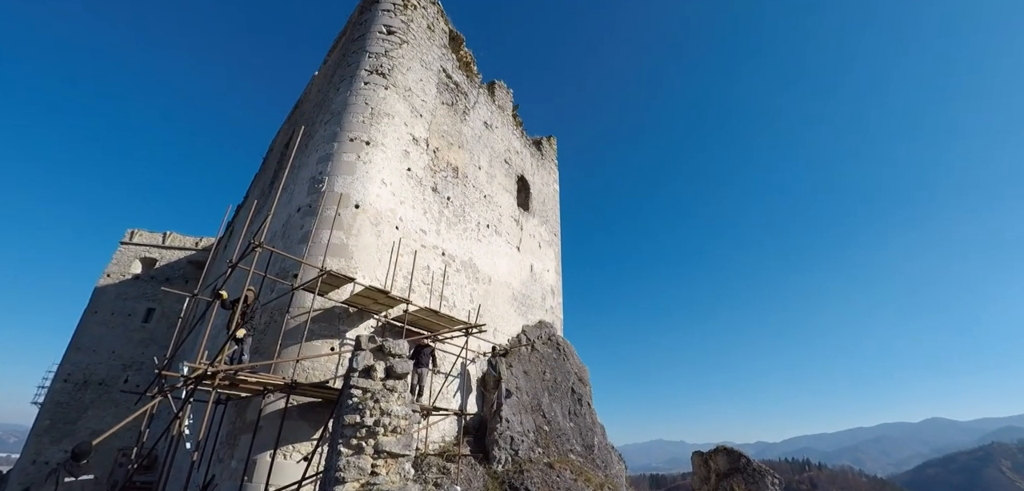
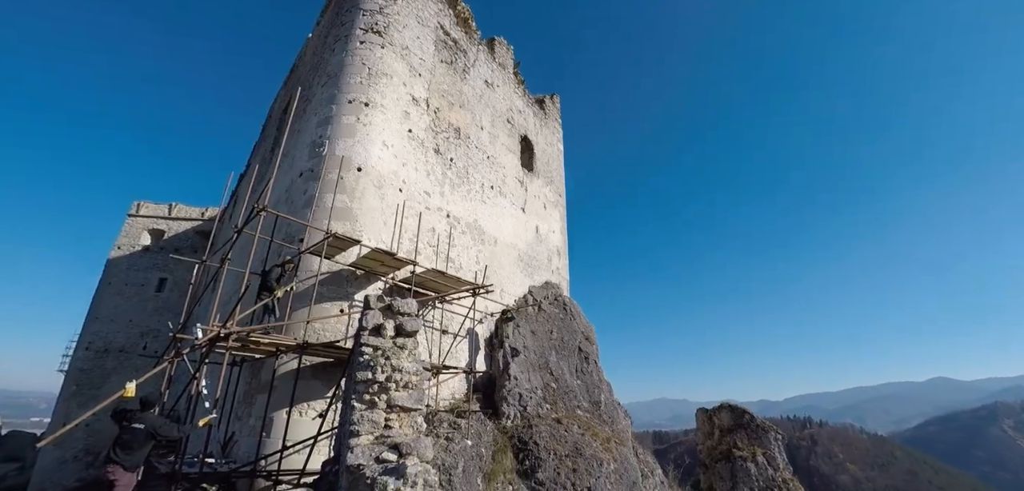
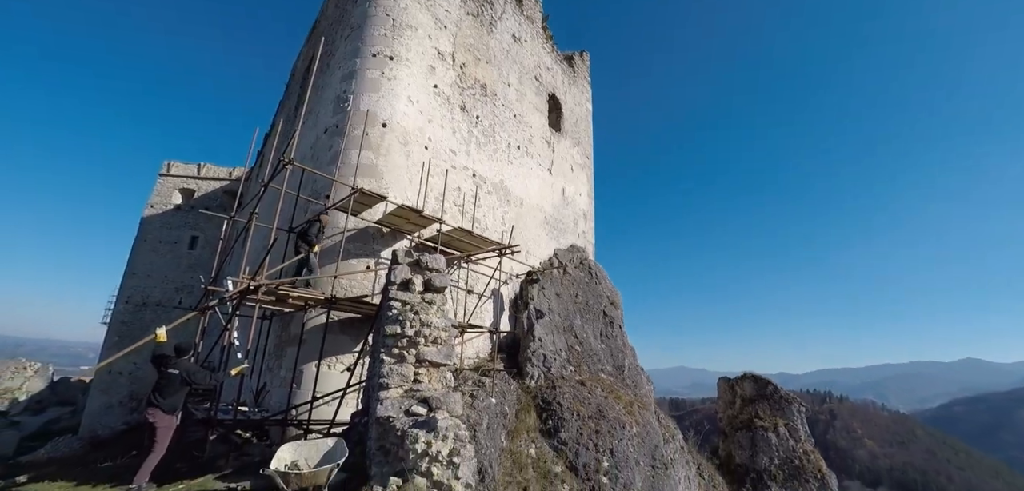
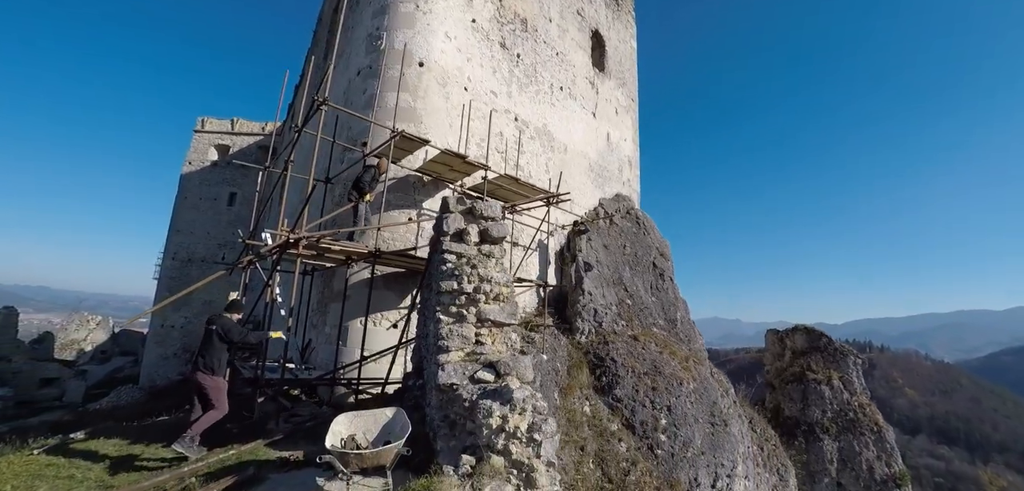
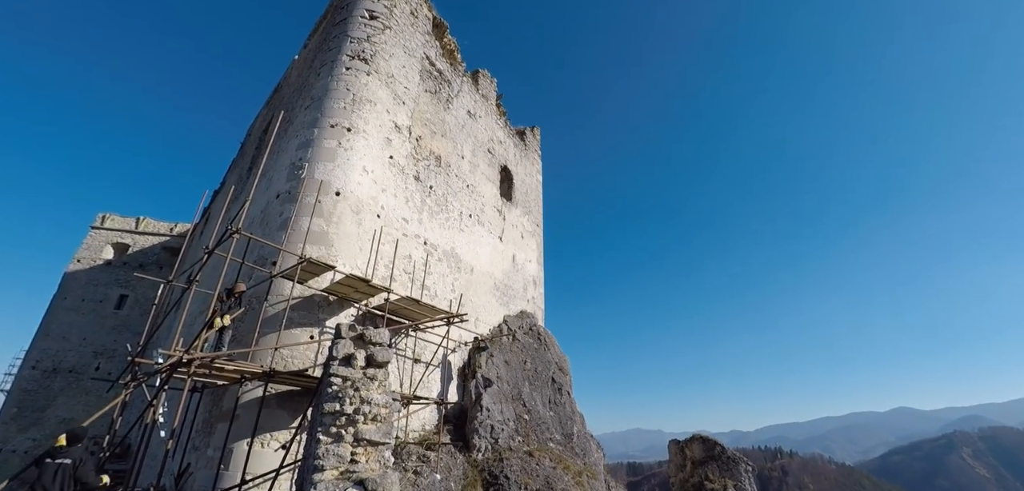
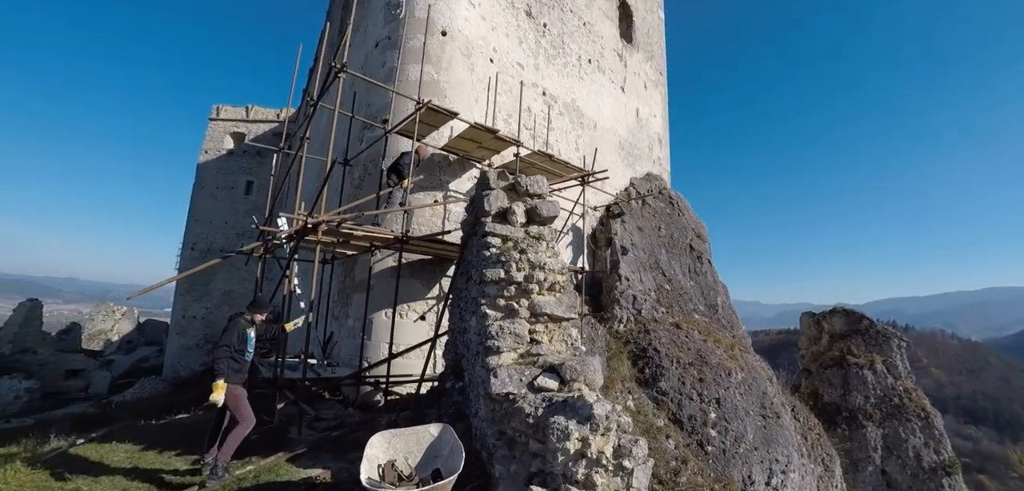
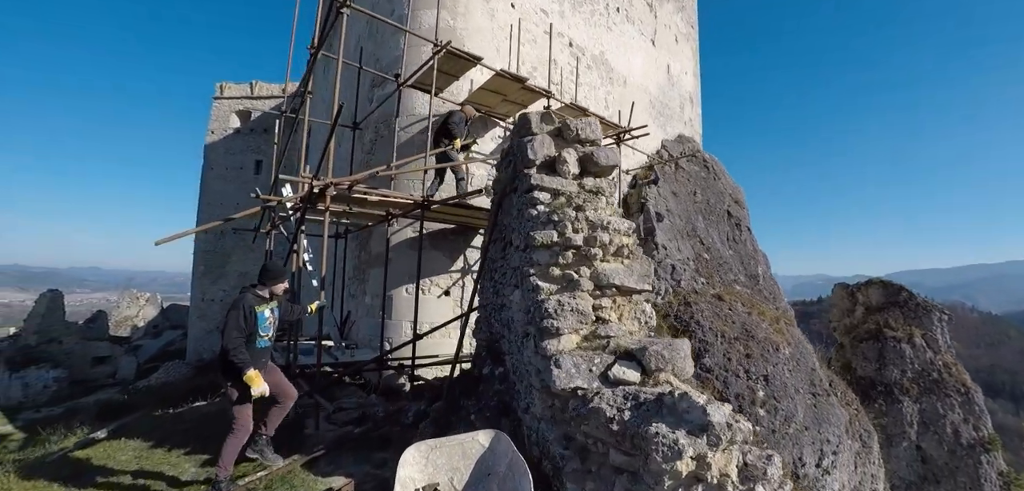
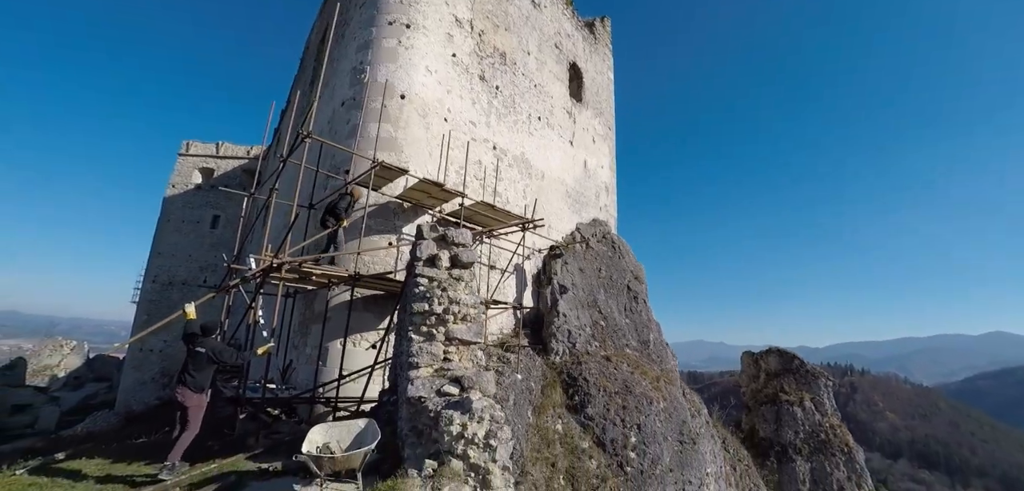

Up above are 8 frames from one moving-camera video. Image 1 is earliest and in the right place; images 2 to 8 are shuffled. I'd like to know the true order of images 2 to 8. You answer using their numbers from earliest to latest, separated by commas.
5, 2, 3, 8, 4, 6, 7
